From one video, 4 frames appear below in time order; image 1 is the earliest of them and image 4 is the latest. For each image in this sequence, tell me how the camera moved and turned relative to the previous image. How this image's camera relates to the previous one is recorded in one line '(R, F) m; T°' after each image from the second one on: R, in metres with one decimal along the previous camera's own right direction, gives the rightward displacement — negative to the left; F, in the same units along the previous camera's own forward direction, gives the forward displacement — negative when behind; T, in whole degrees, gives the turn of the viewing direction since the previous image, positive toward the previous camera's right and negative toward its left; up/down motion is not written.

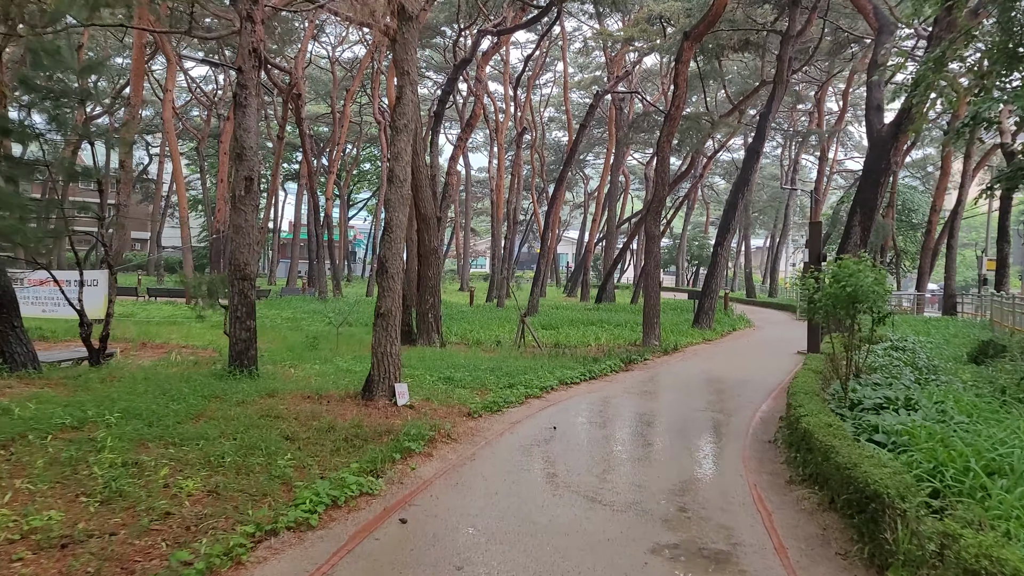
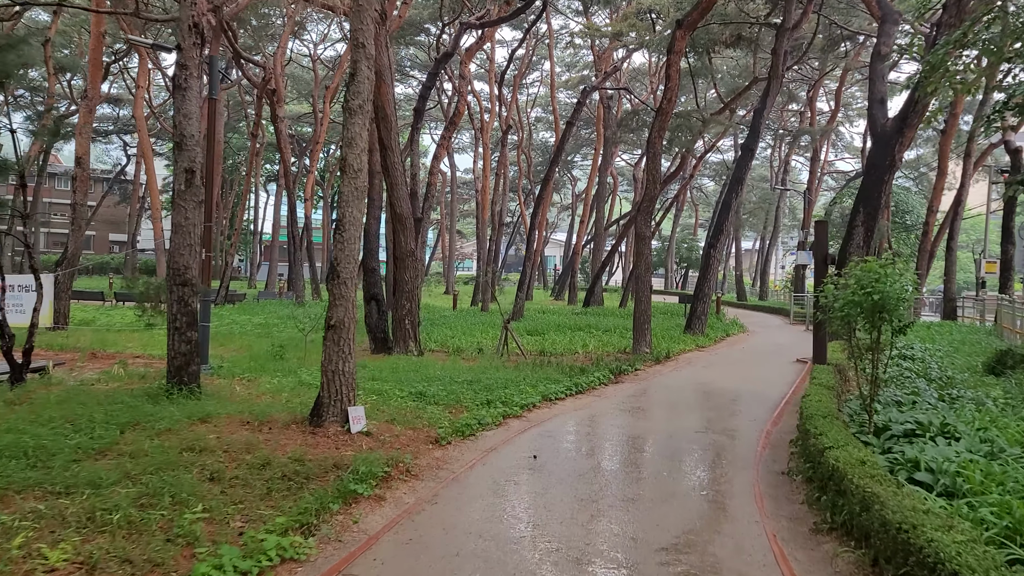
(+0.1, +0.8) m; +1°
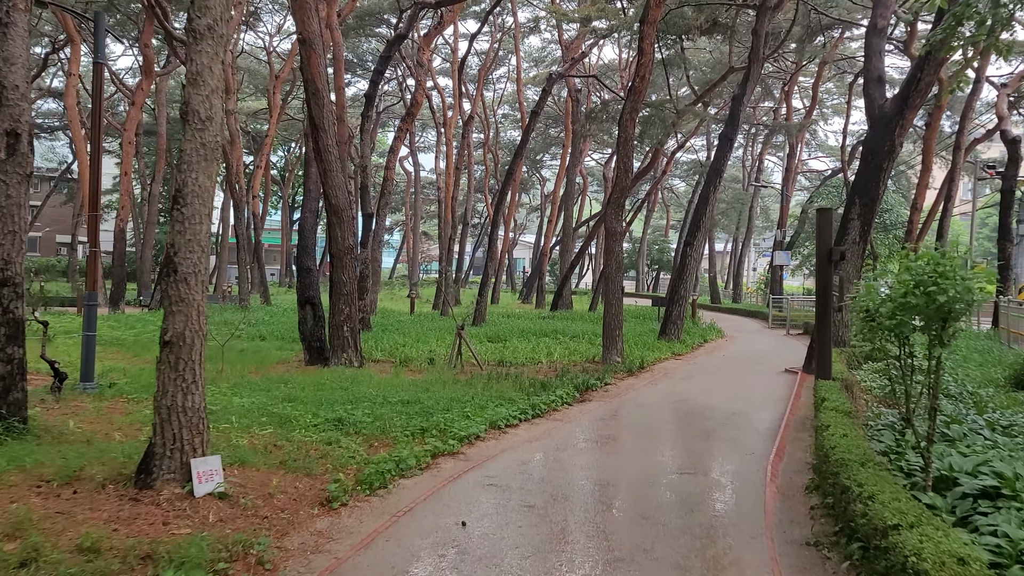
(+0.2, +1.5) m; +2°
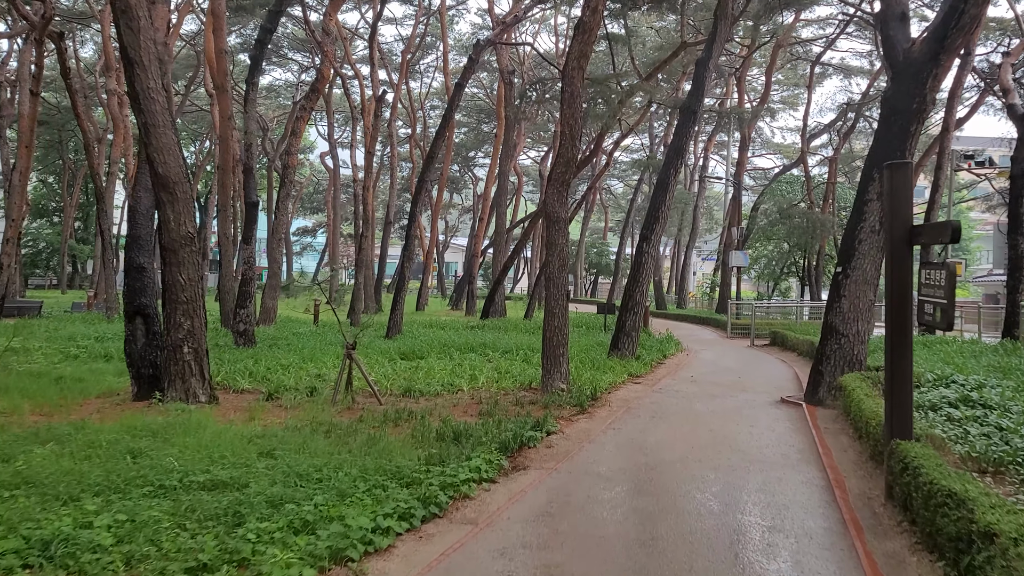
(+0.3, +2.9) m; +4°
